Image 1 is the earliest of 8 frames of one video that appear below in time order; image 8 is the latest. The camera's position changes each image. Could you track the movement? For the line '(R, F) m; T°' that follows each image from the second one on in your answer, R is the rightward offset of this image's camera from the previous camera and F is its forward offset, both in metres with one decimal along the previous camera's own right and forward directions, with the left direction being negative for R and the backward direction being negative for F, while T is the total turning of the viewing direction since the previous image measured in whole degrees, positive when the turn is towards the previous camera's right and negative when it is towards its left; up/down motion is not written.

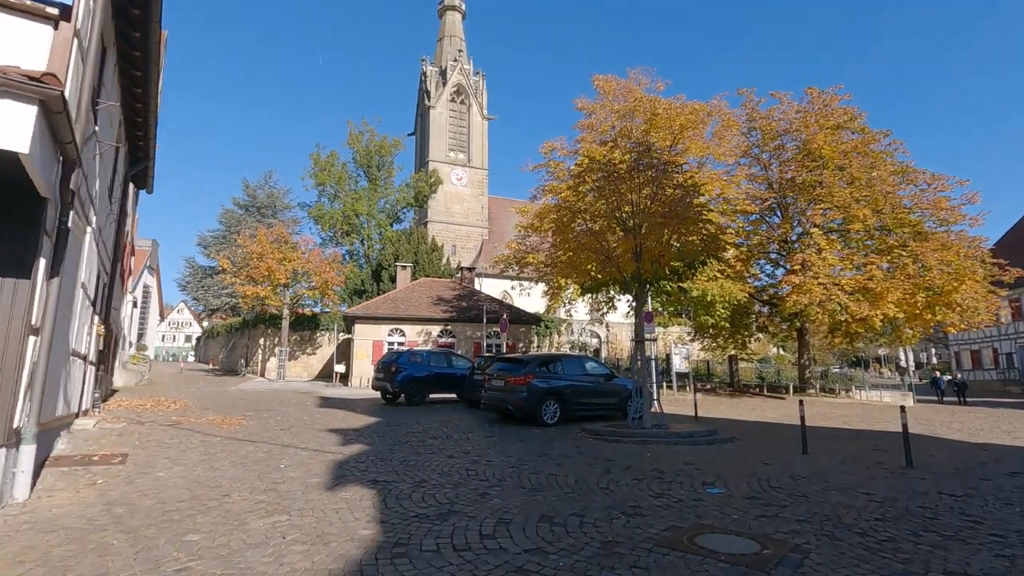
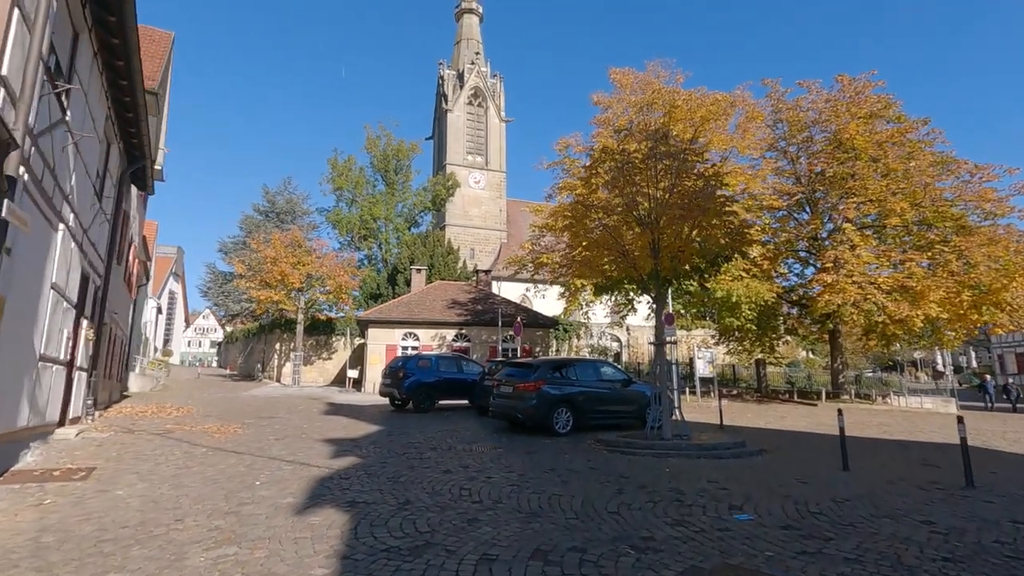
(+0.3, +0.9) m; -2°
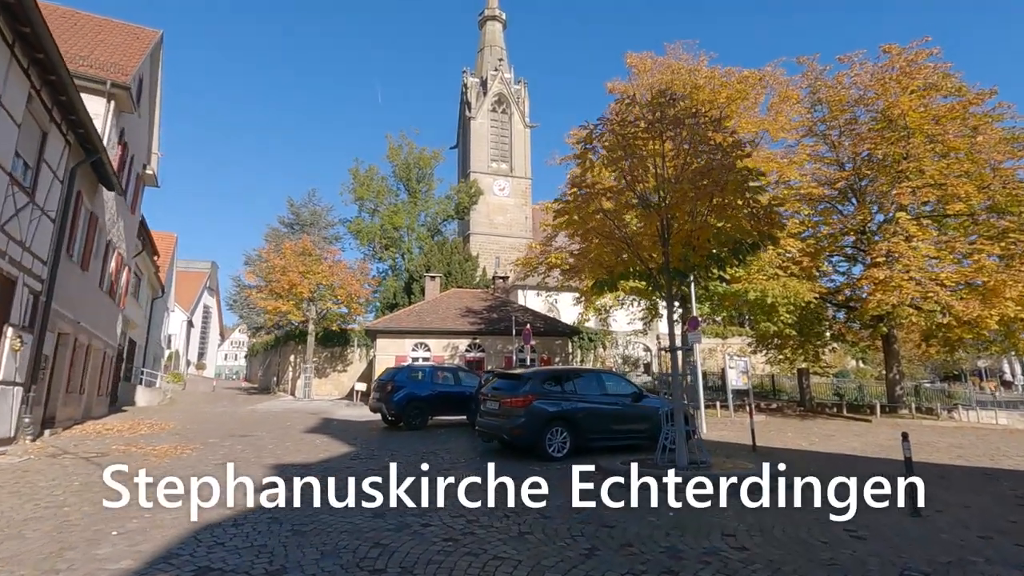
(+1.1, +2.0) m; -4°
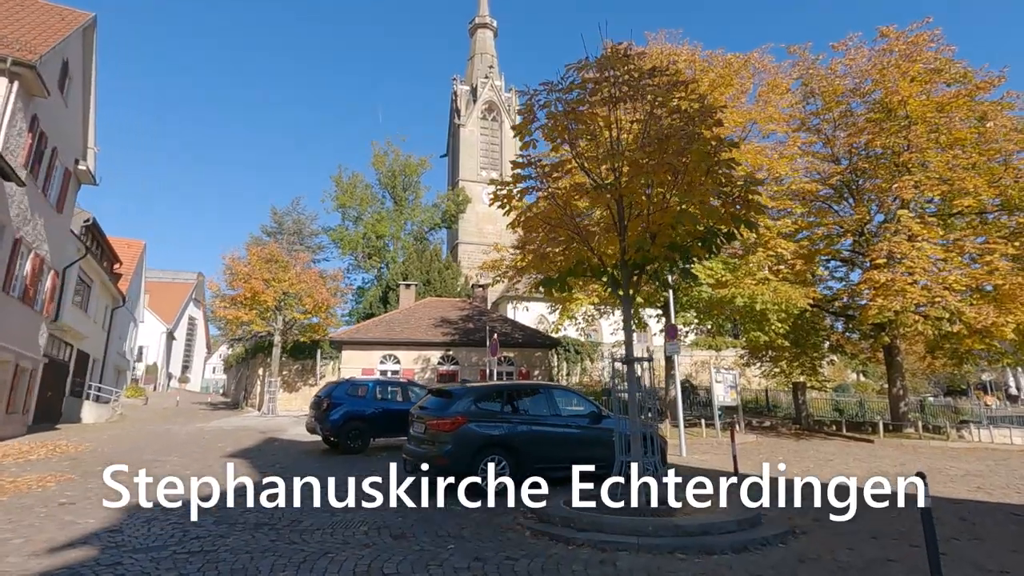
(+1.3, +1.9) m; 0°
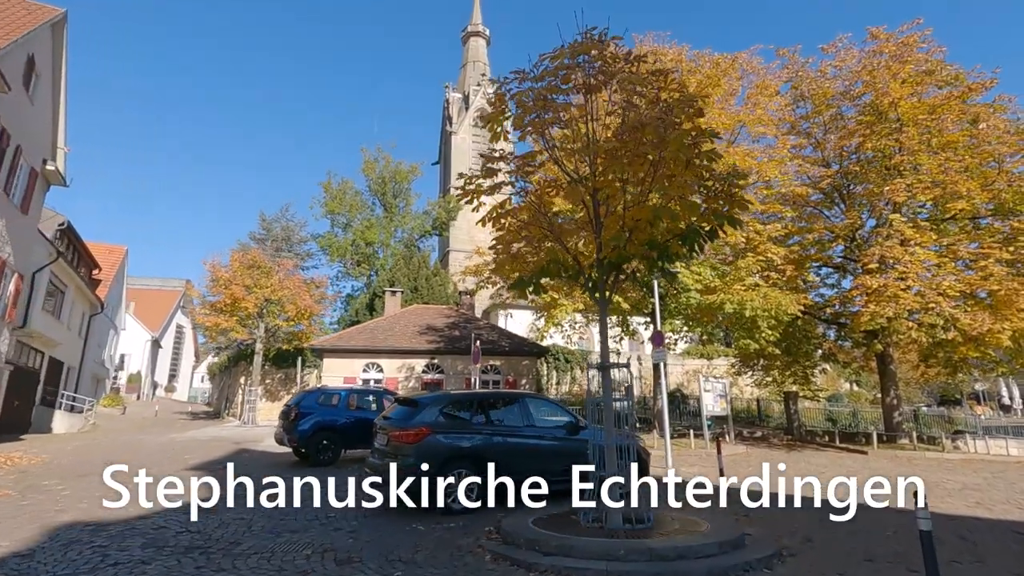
(+0.4, +0.6) m; +1°
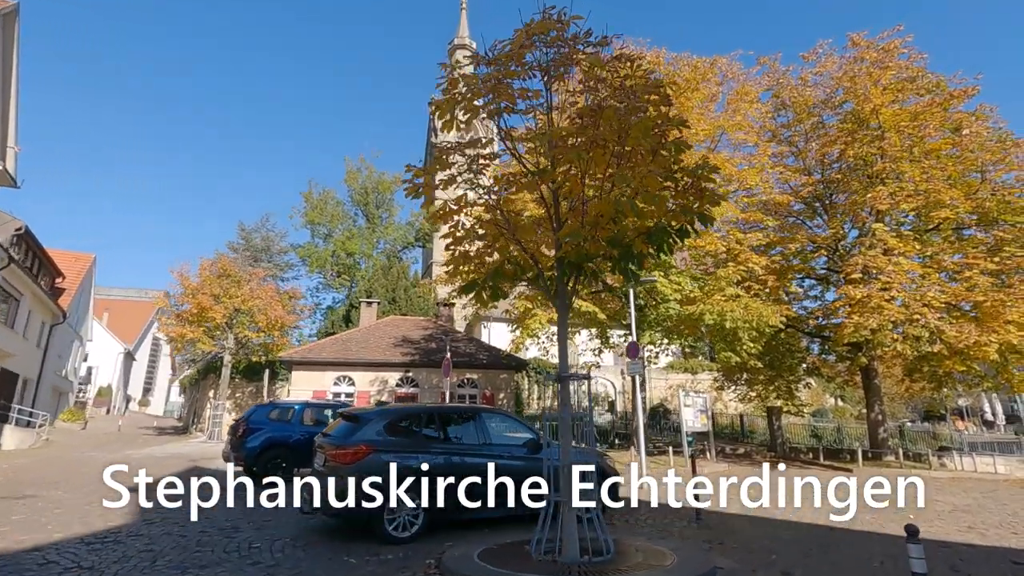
(+0.5, +0.8) m; +1°
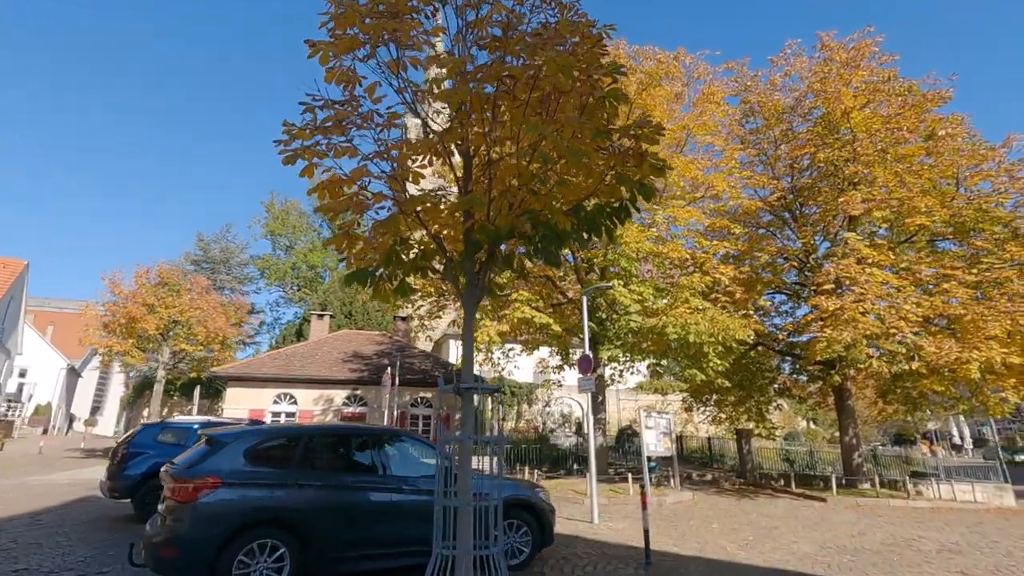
(+0.9, +1.5) m; +2°
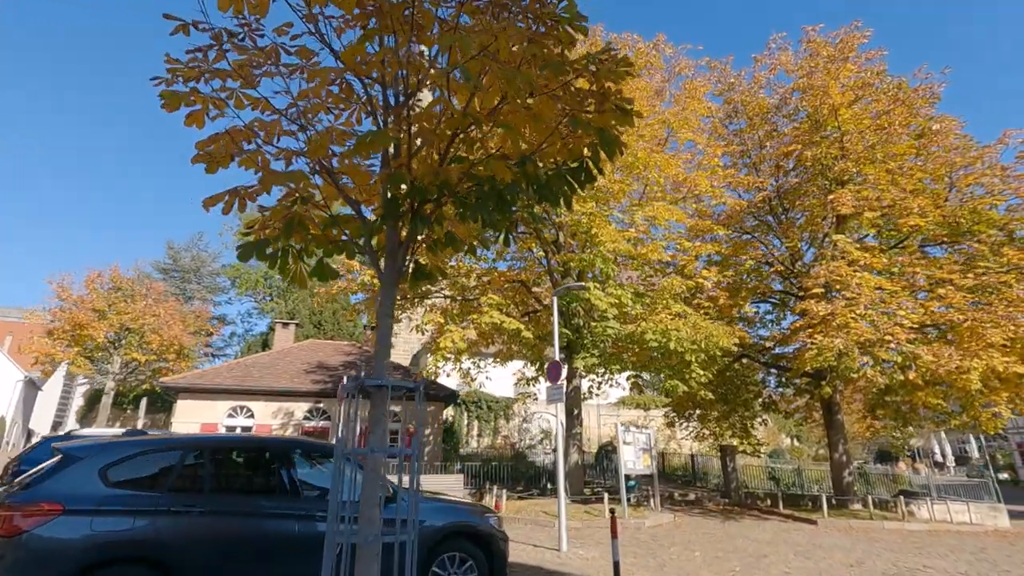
(+0.5, +1.2) m; +2°
